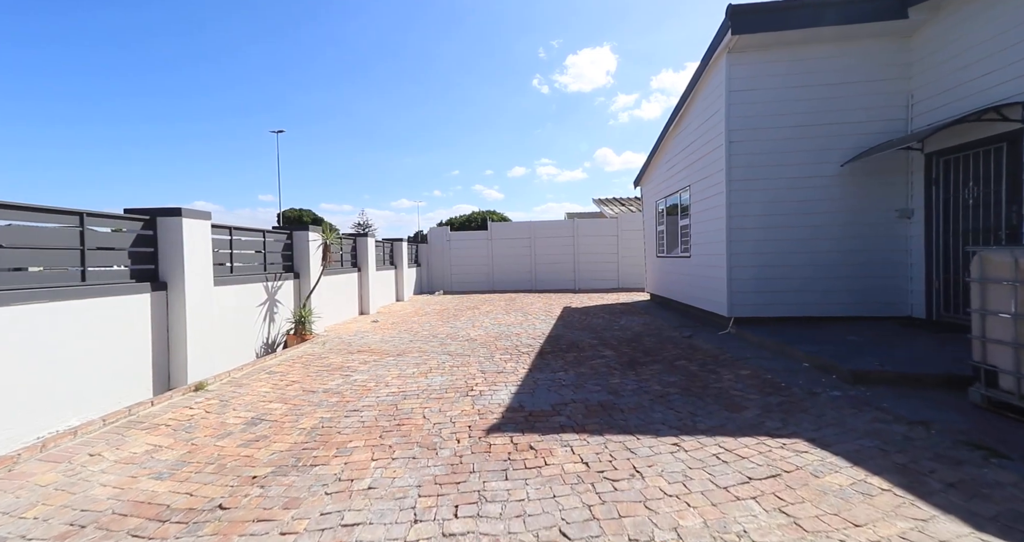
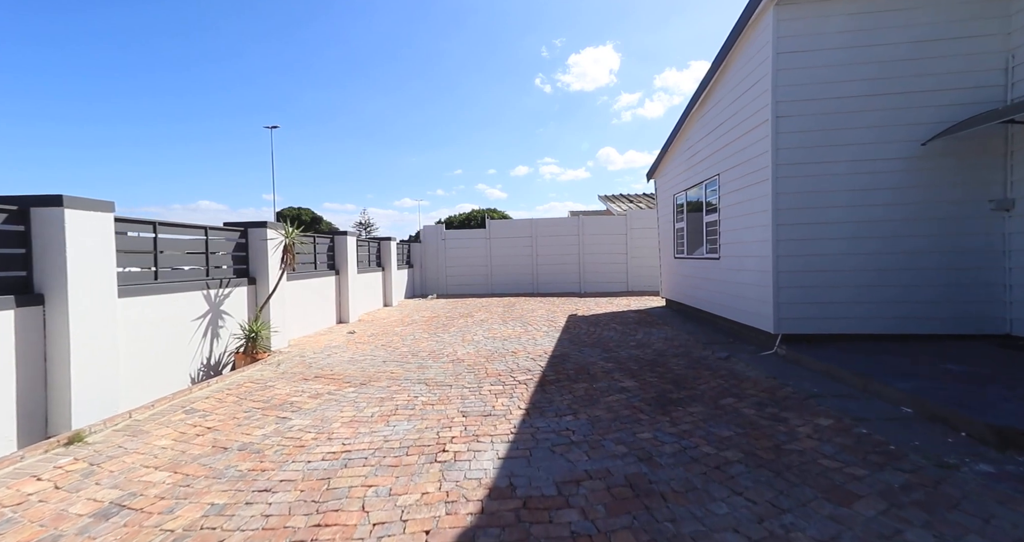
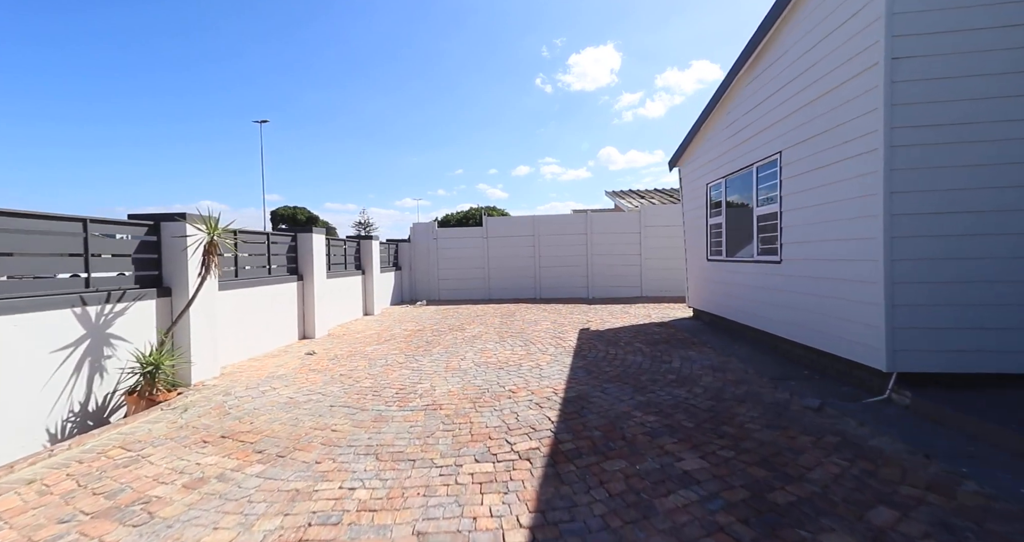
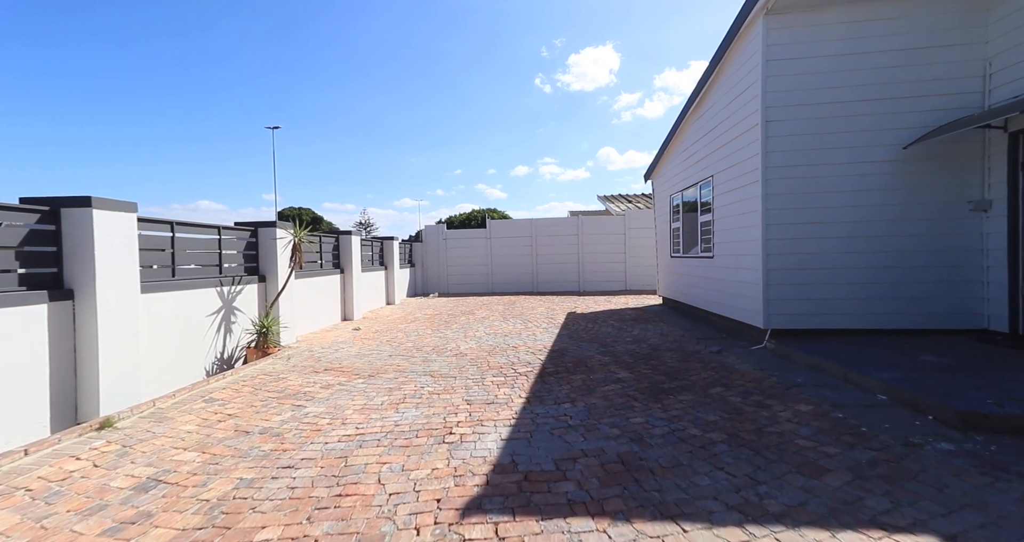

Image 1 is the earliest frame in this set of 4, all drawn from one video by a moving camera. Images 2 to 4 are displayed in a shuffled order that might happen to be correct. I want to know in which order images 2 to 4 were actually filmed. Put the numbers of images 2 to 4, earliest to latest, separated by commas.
4, 2, 3
